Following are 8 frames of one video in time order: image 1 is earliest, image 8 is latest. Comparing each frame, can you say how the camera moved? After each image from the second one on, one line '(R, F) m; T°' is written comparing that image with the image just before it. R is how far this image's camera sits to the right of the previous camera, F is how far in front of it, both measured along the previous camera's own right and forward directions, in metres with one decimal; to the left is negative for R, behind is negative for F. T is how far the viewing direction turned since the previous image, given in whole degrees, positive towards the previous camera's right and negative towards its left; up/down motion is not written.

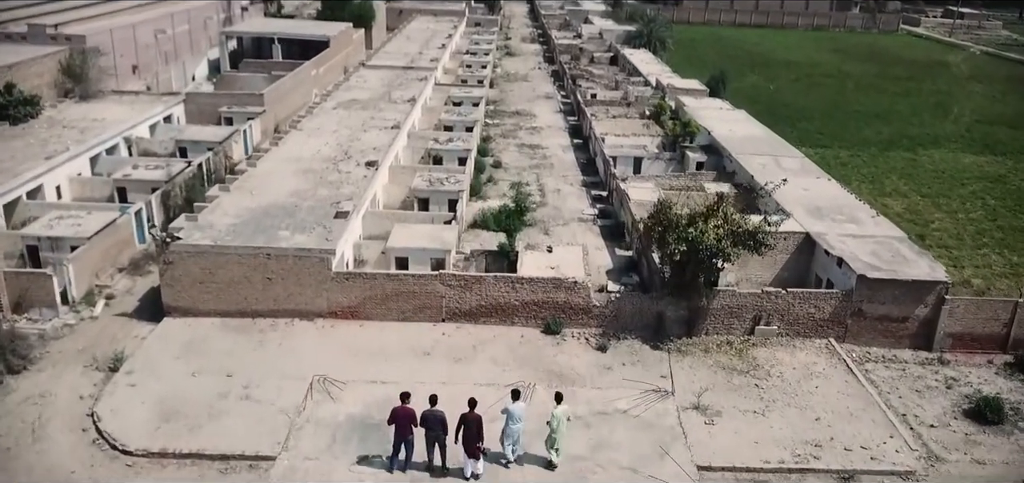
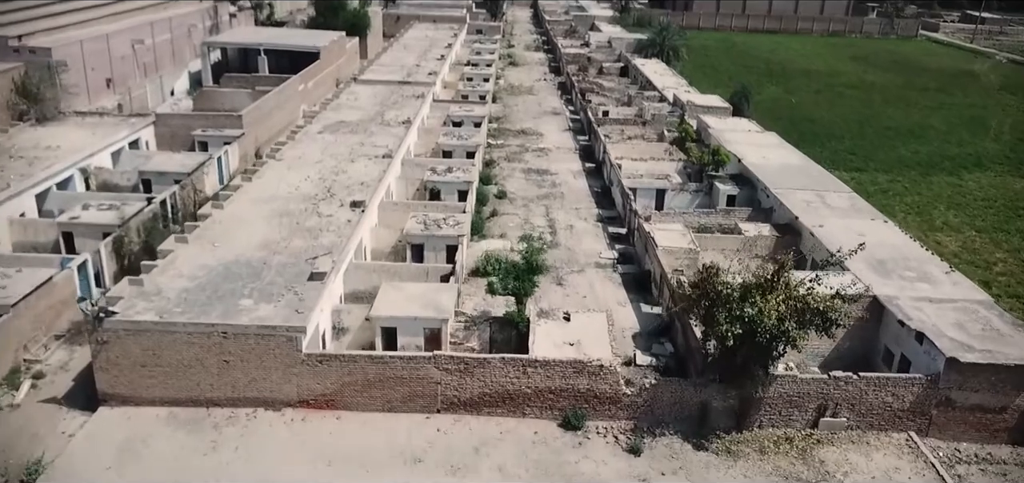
(-0.2, +3.9) m; 0°
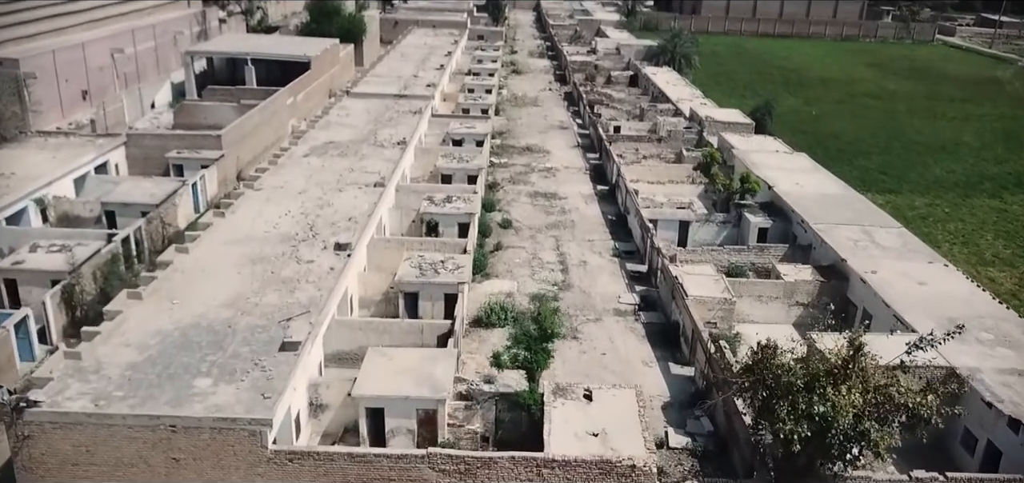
(-0.2, +3.1) m; 0°
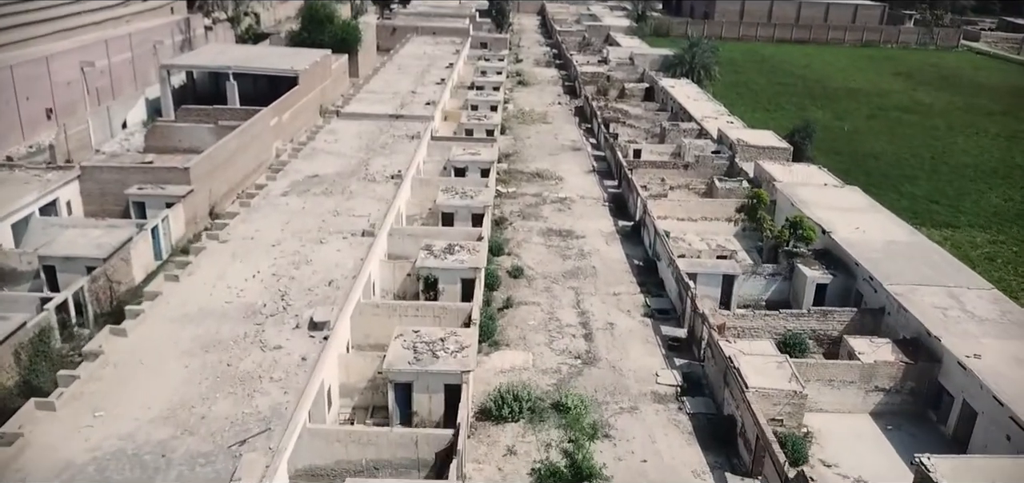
(-0.3, +4.1) m; 0°
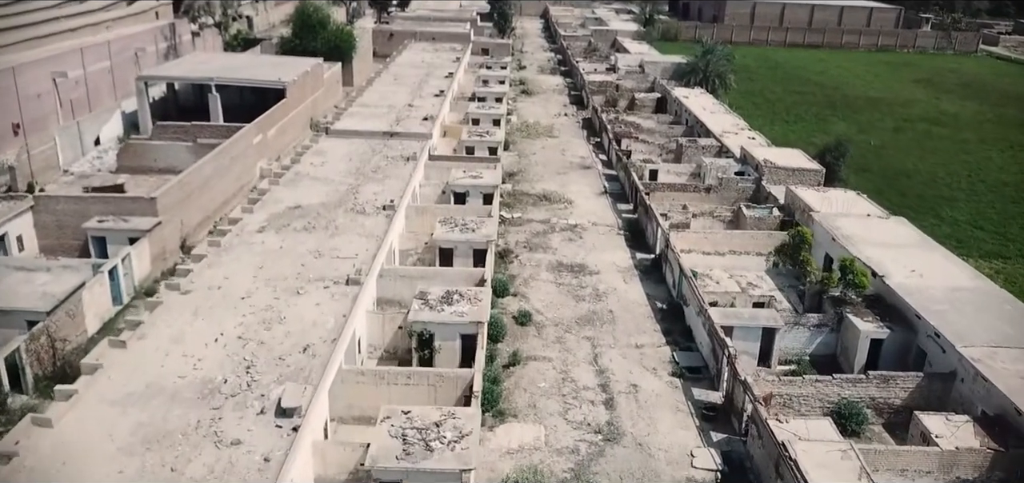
(-0.2, +3.1) m; 0°
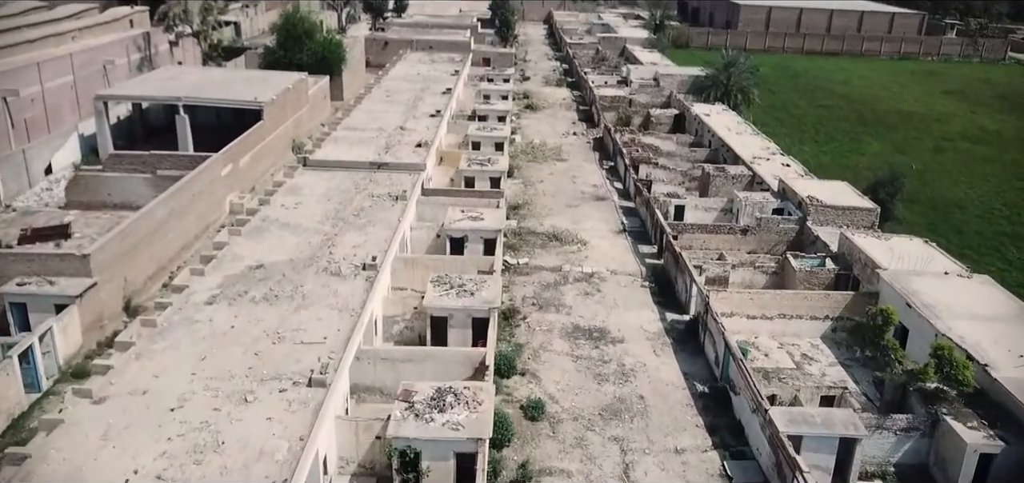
(-0.1, +4.3) m; 0°
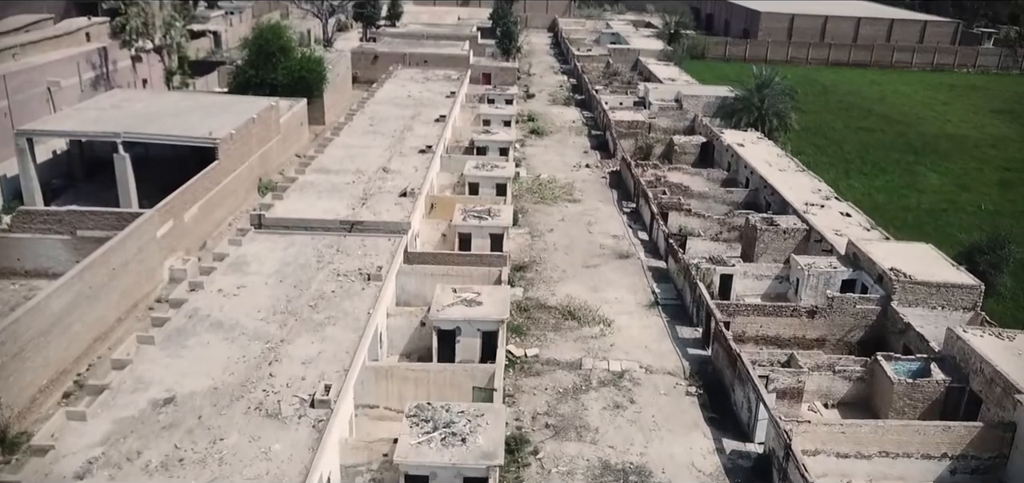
(-0.1, +5.8) m; 0°
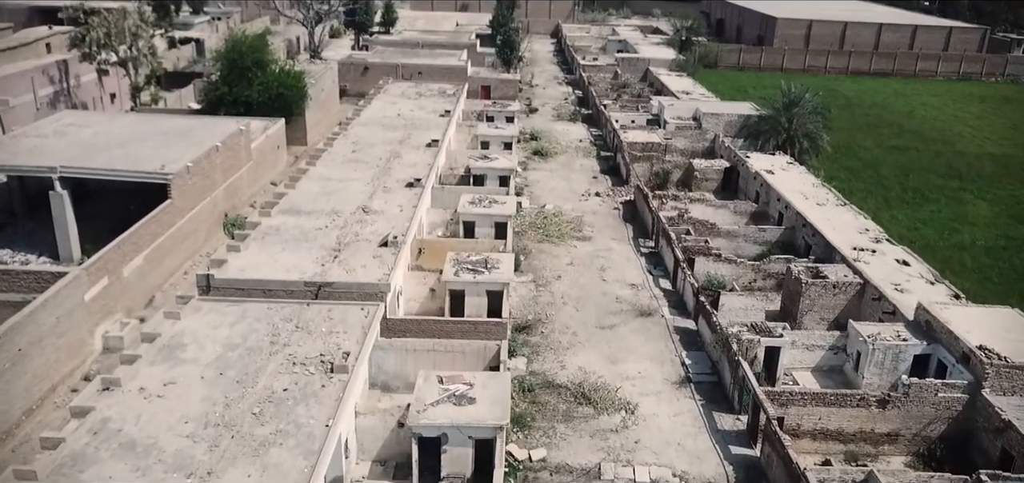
(0.0, +4.1) m; 0°
